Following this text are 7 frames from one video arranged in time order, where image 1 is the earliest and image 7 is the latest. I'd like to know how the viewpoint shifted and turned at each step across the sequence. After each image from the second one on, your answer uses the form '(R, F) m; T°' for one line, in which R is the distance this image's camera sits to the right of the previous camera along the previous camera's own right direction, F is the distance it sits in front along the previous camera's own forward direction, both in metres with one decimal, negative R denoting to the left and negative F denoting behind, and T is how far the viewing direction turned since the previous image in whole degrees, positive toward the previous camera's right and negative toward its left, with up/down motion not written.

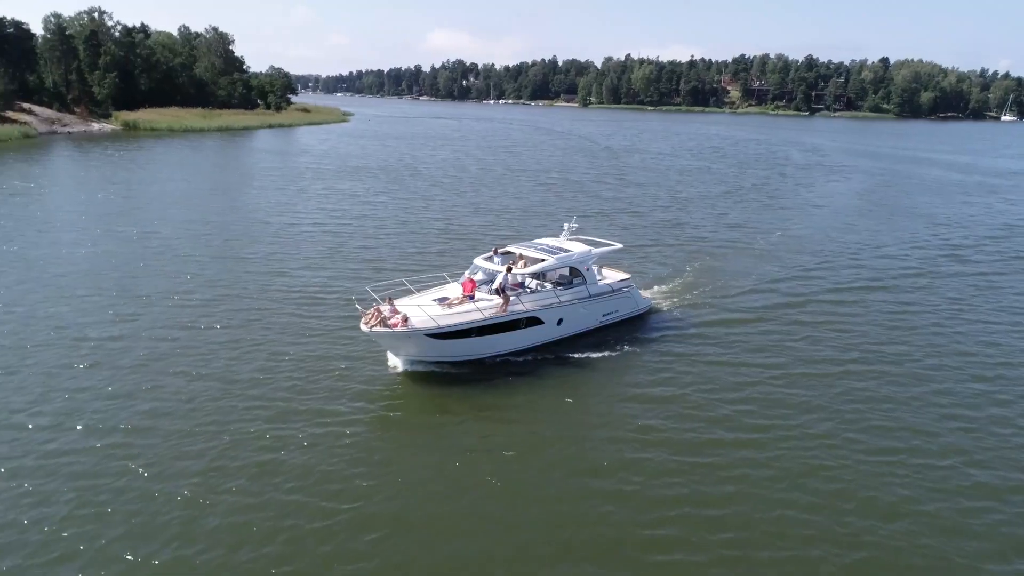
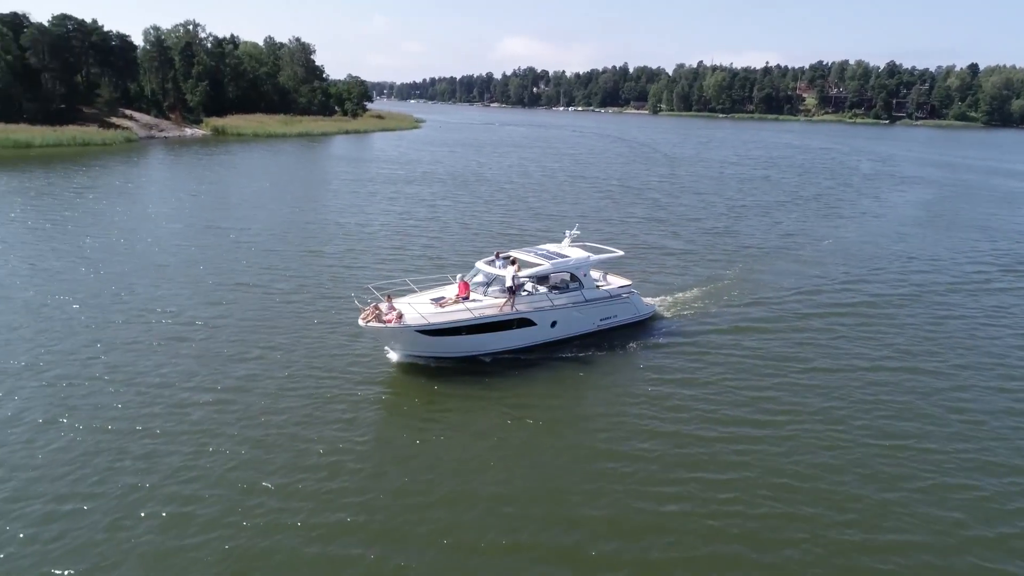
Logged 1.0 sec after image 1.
(+0.8, -2.2) m; -5°
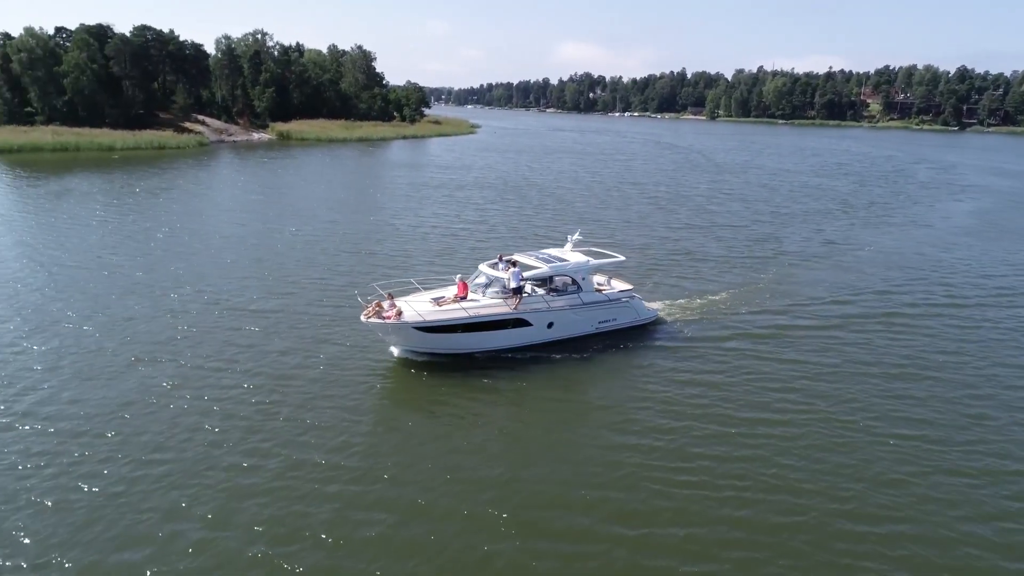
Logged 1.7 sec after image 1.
(+0.6, -1.7) m; -4°
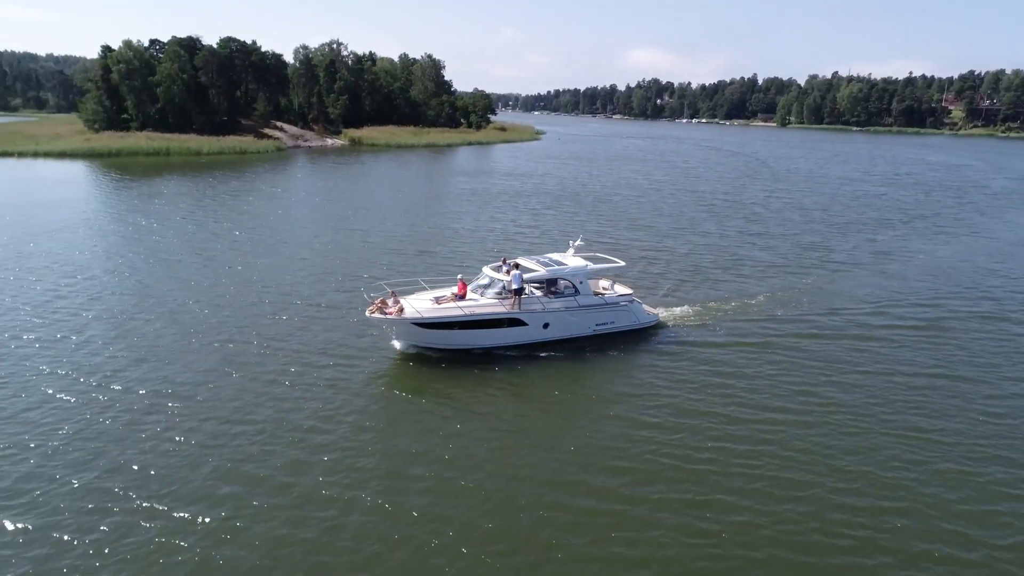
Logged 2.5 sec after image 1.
(+0.8, -2.2) m; -5°
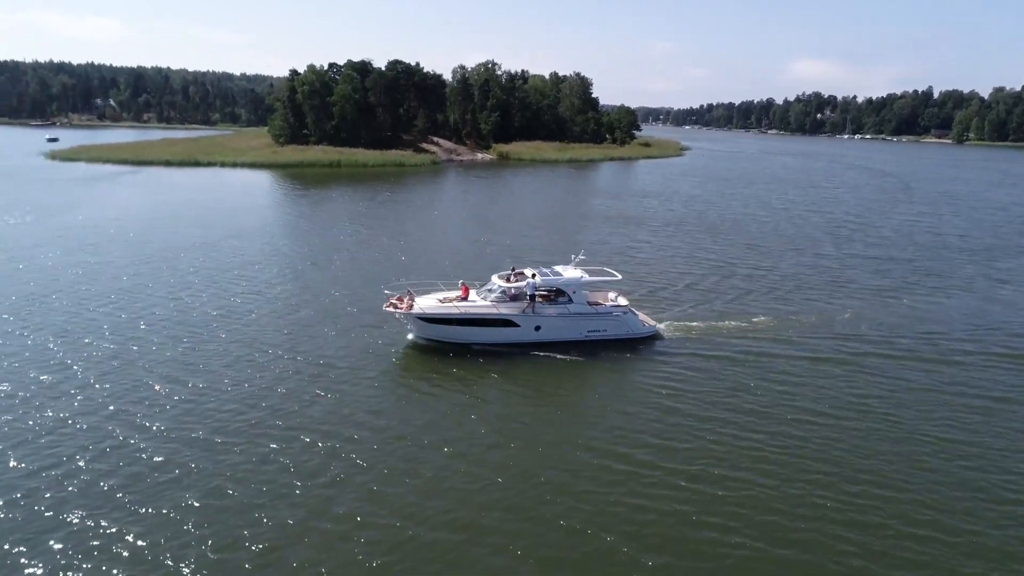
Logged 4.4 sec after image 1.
(+2.2, -4.7) m; -12°
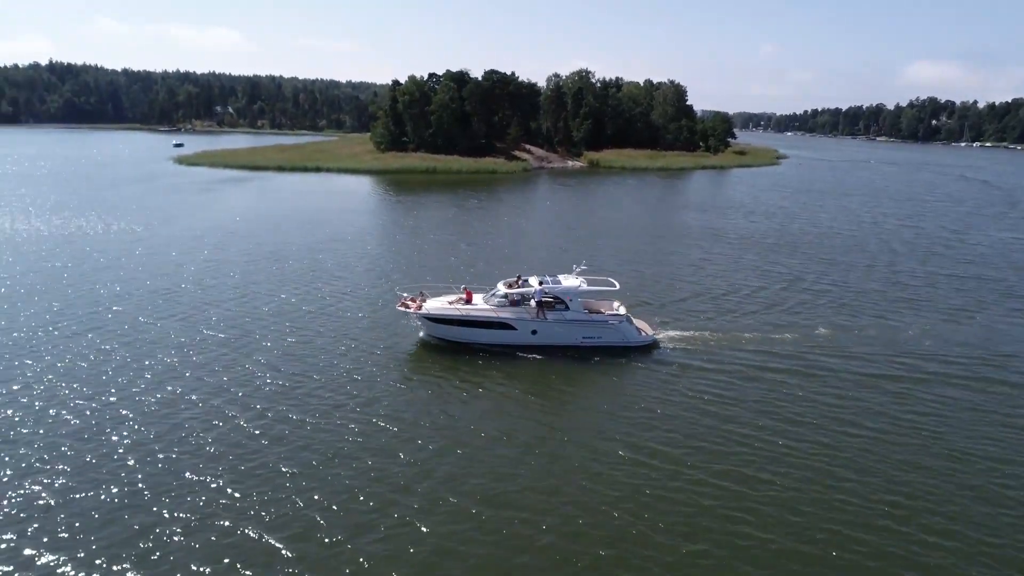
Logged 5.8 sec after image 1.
(+1.0, -2.8) m; -7°
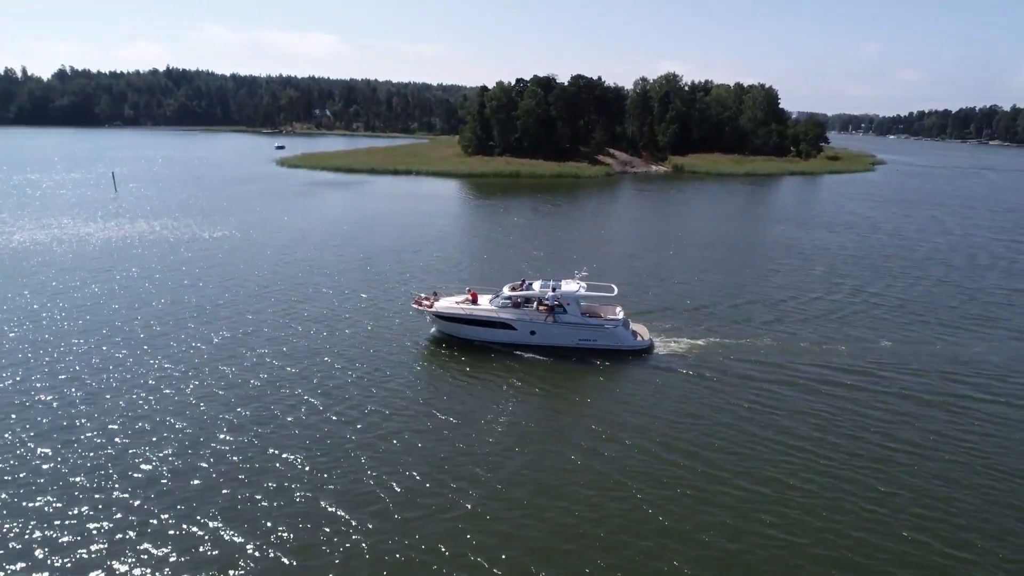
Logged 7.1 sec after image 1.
(+0.9, -2.4) m; -7°
